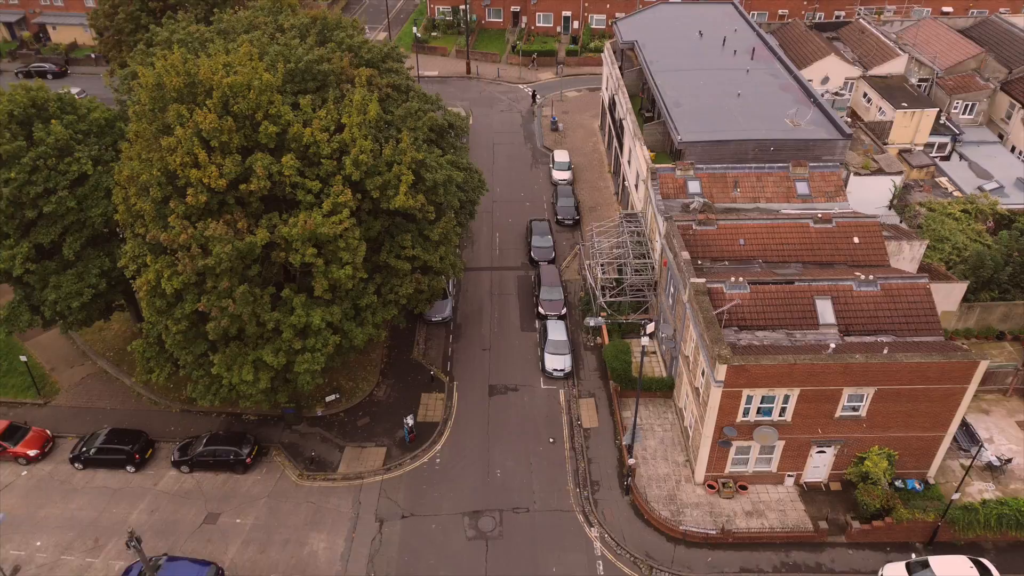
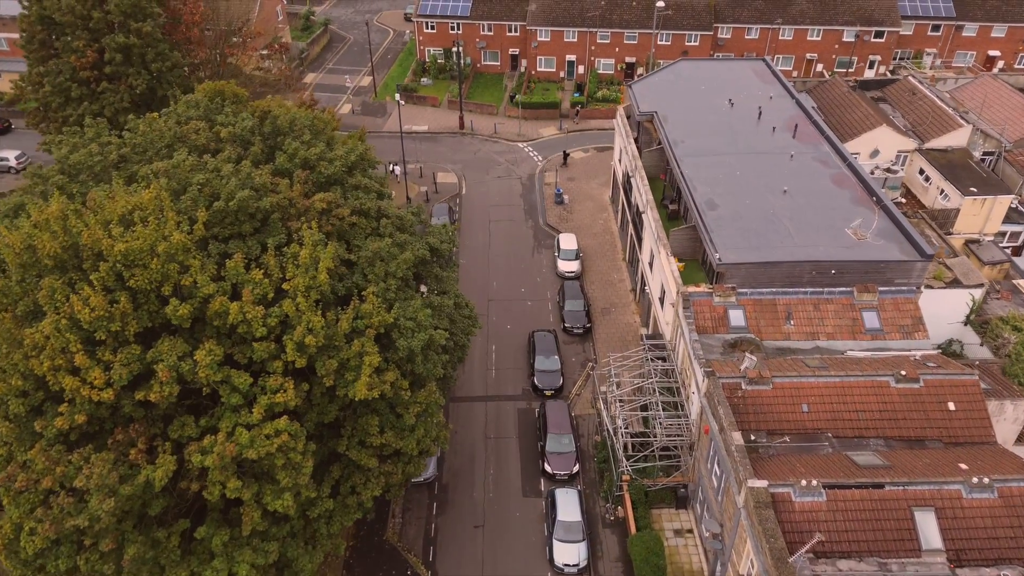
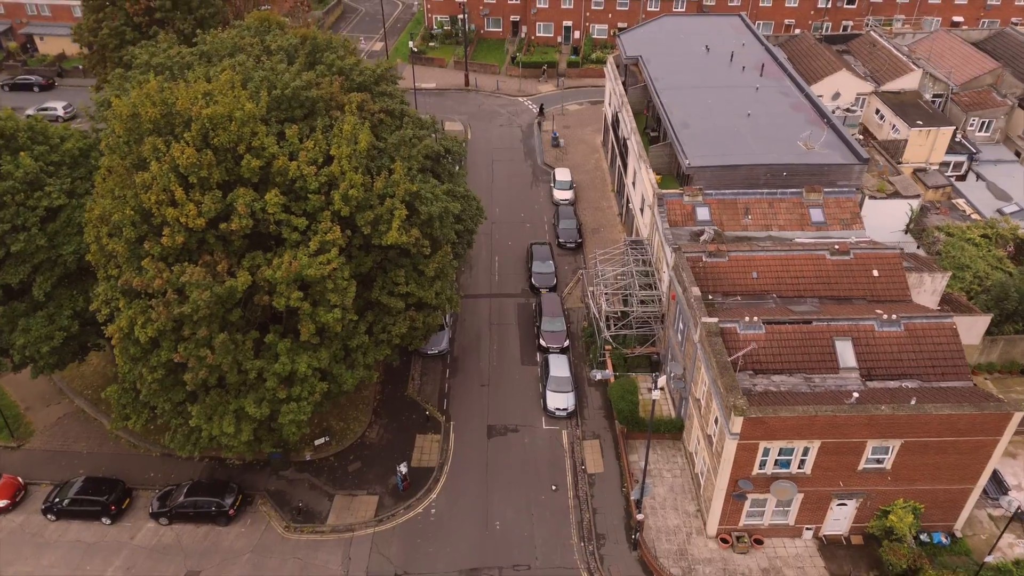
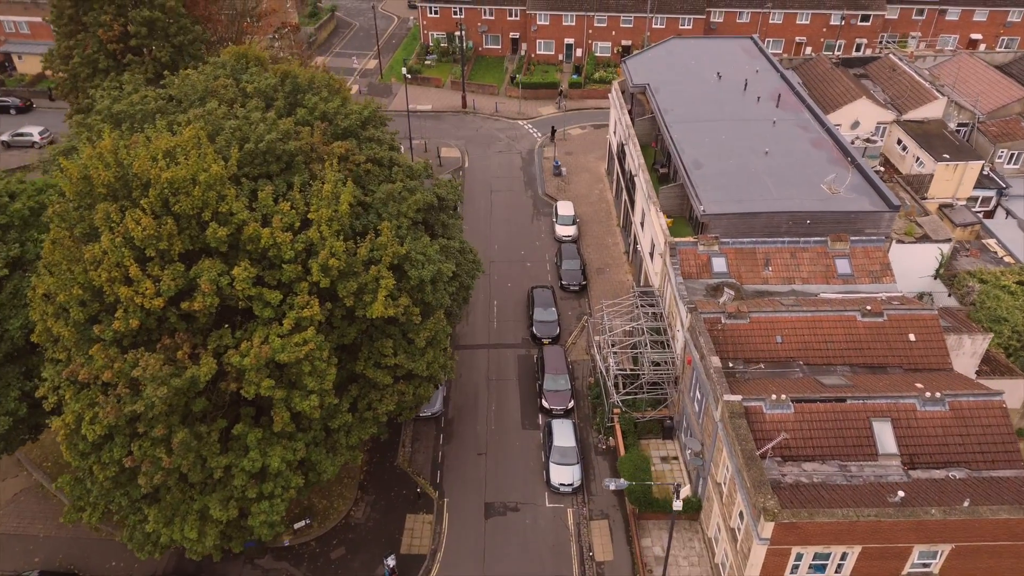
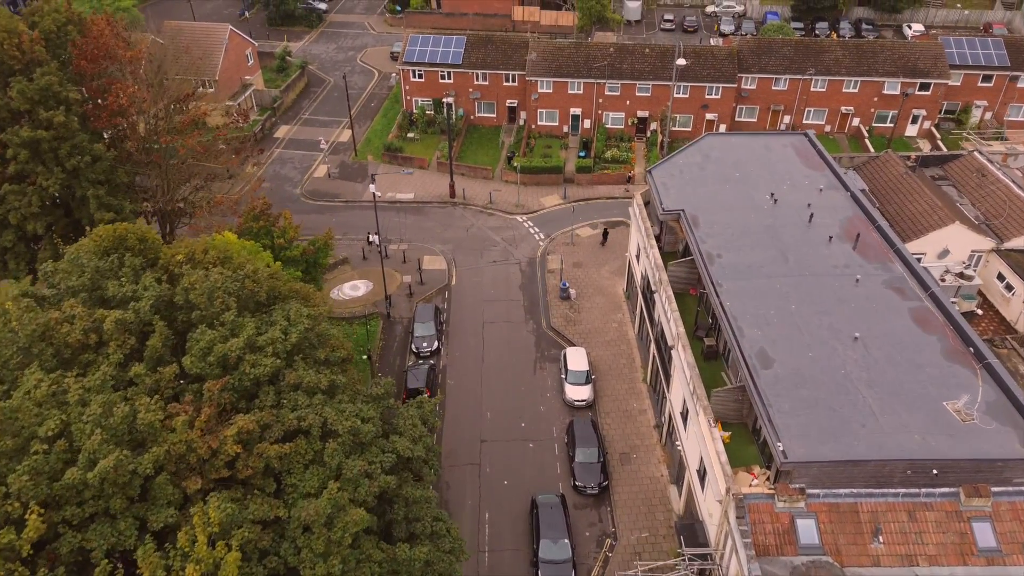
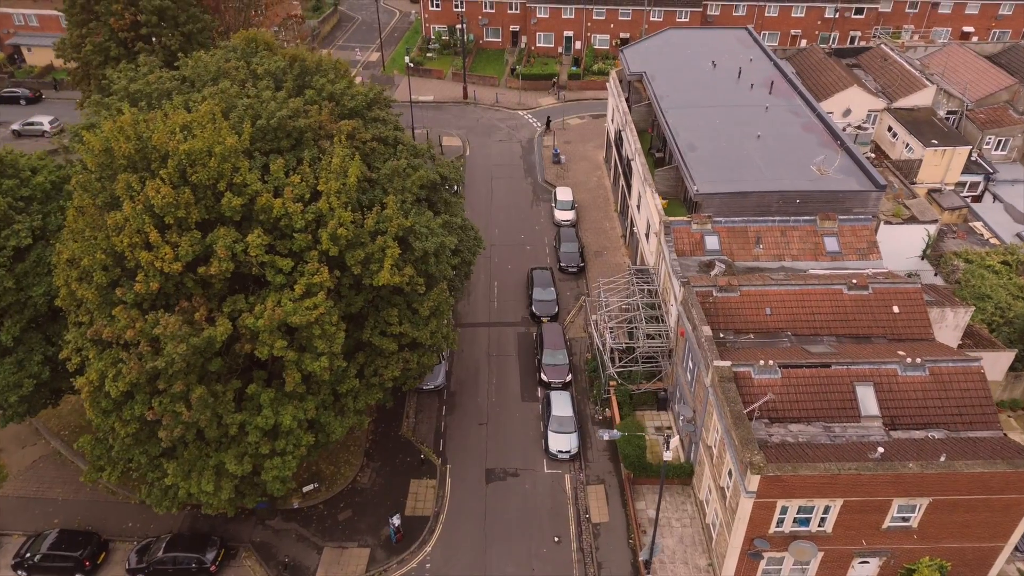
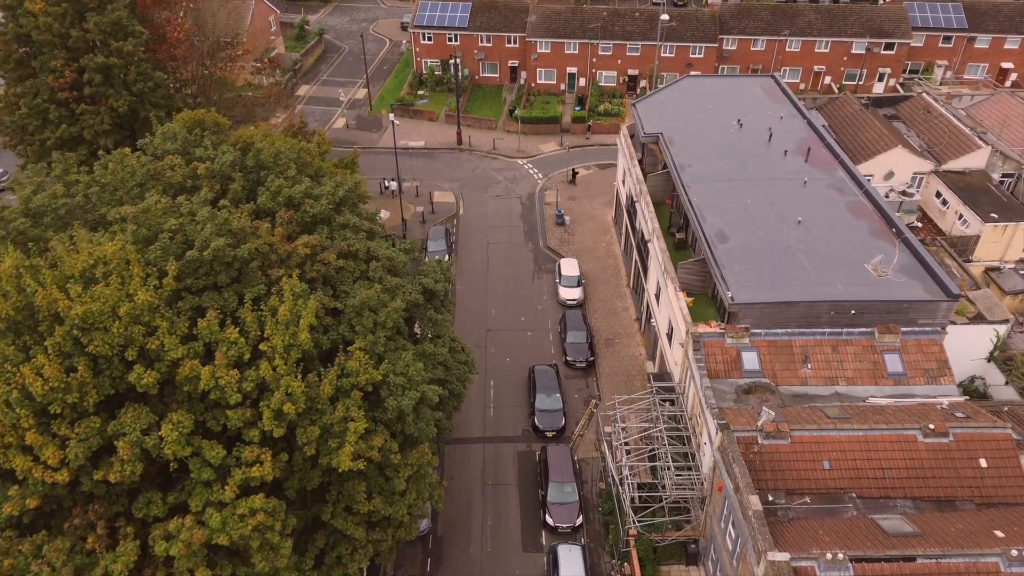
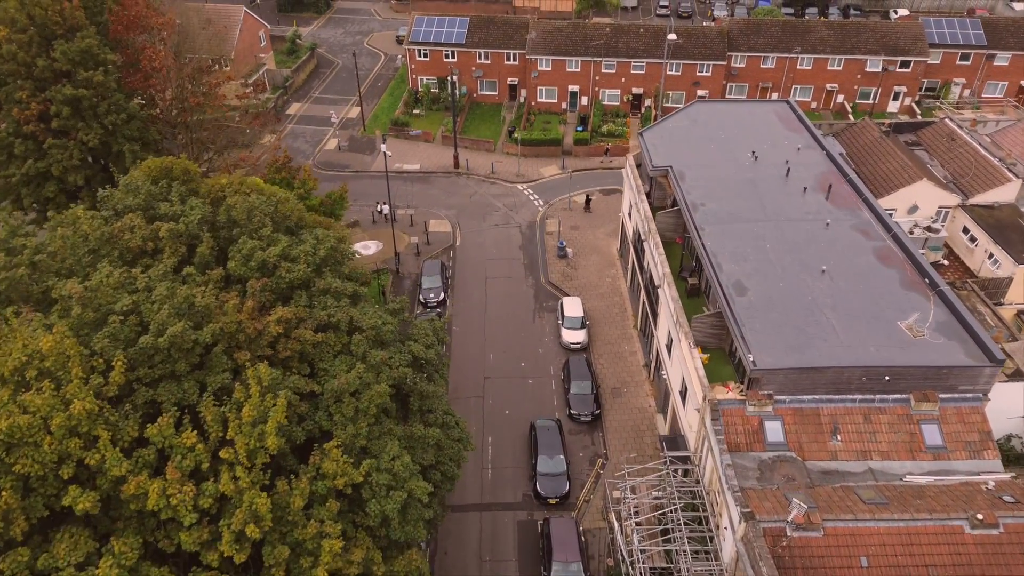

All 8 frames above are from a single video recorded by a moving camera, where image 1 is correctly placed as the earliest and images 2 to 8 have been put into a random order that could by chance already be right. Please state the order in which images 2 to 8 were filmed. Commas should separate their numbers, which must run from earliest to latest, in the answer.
3, 6, 4, 2, 7, 8, 5
